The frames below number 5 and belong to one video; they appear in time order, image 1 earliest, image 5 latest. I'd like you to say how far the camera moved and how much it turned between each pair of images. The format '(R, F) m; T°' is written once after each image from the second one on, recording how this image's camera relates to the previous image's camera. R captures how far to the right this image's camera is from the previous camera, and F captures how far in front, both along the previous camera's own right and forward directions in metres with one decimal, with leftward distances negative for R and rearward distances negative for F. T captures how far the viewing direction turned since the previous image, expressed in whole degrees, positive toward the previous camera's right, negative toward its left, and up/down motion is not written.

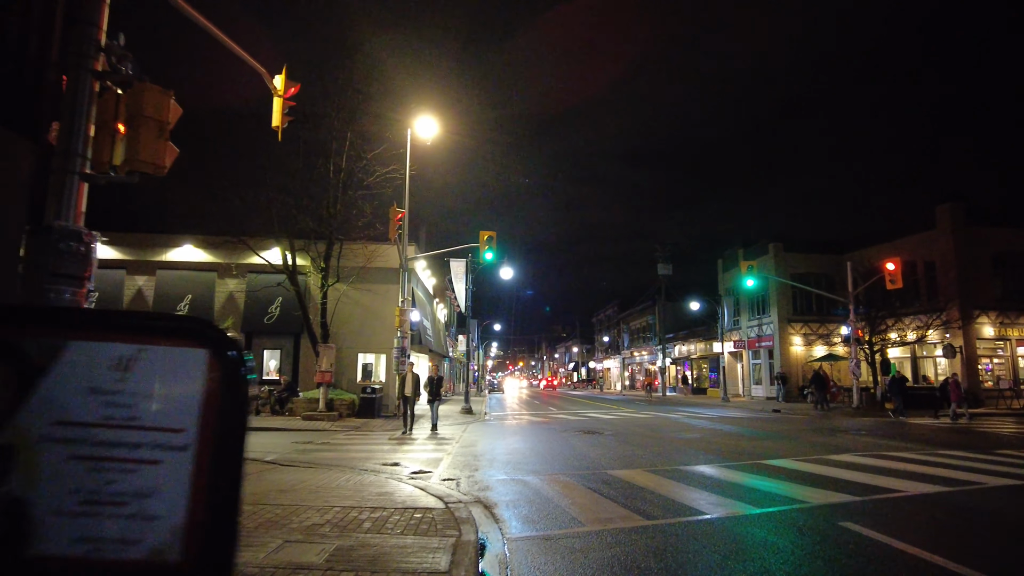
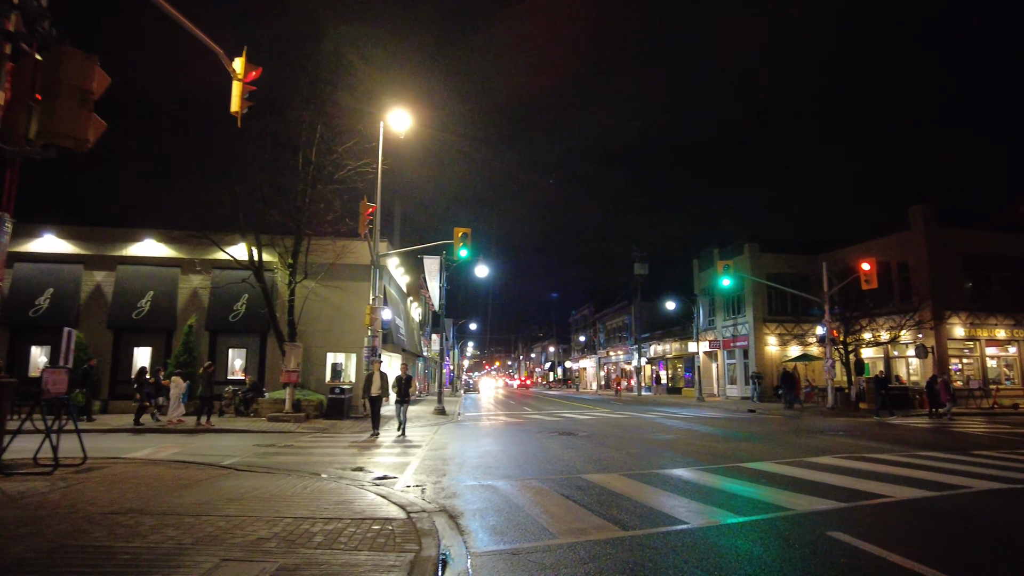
(+0.1, +0.5) m; +2°
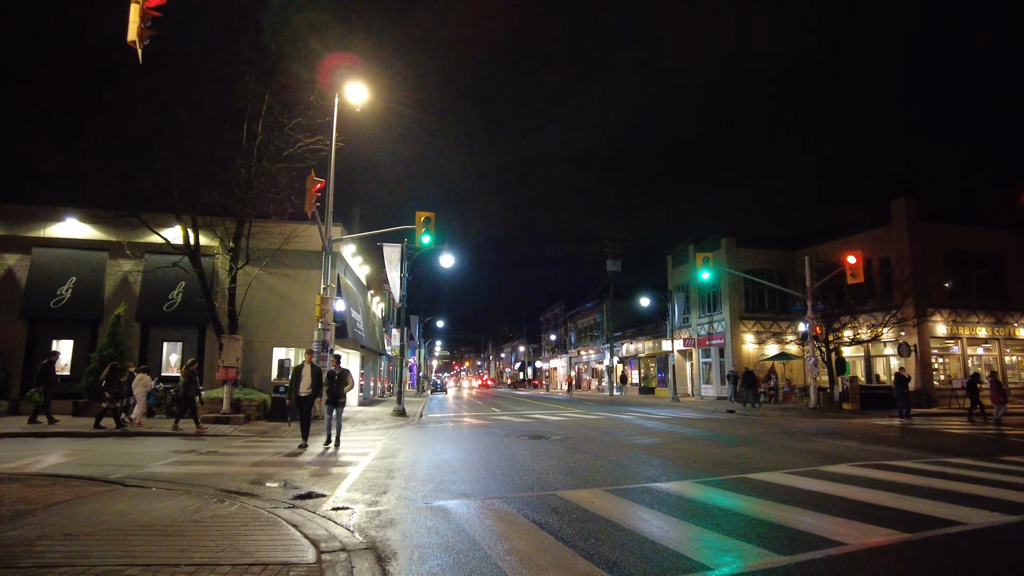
(+0.1, +1.8) m; +3°
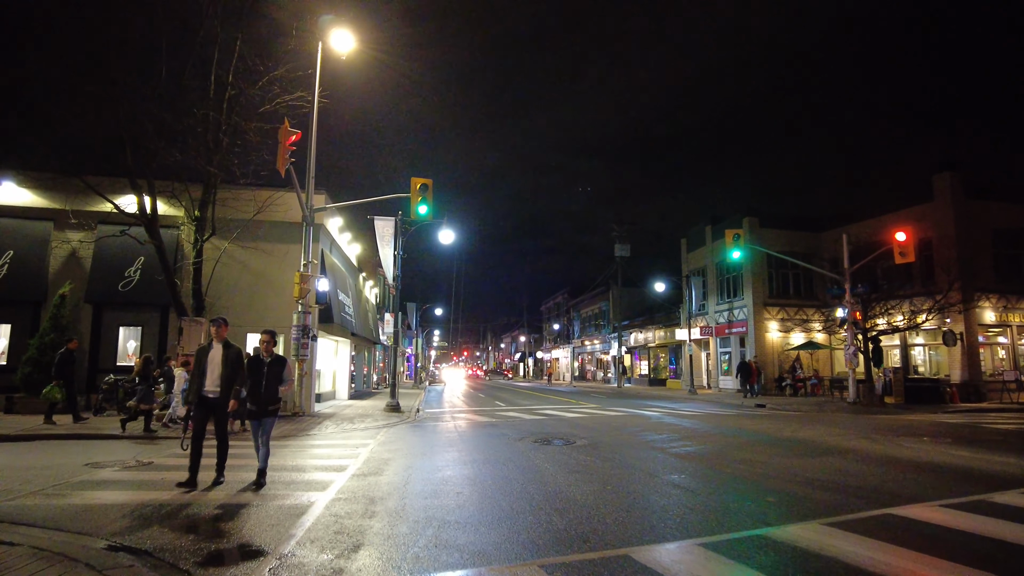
(-0.3, +2.7) m; 0°
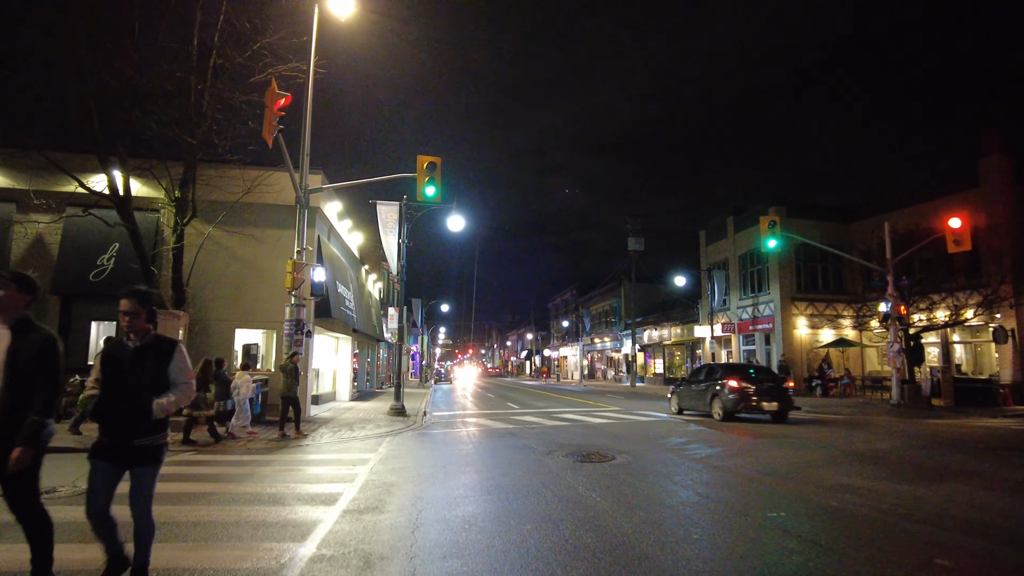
(-0.3, +1.9) m; 0°
